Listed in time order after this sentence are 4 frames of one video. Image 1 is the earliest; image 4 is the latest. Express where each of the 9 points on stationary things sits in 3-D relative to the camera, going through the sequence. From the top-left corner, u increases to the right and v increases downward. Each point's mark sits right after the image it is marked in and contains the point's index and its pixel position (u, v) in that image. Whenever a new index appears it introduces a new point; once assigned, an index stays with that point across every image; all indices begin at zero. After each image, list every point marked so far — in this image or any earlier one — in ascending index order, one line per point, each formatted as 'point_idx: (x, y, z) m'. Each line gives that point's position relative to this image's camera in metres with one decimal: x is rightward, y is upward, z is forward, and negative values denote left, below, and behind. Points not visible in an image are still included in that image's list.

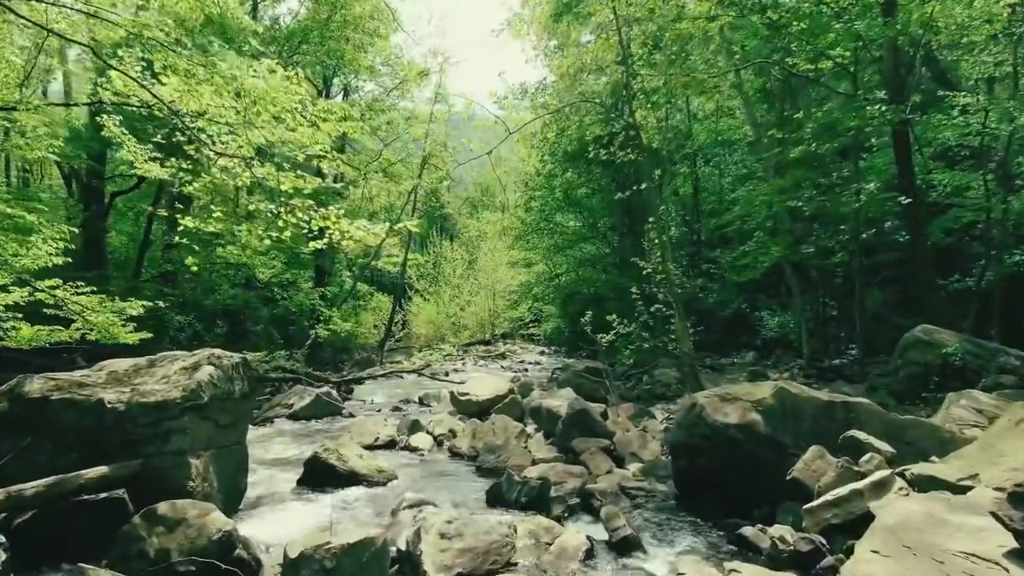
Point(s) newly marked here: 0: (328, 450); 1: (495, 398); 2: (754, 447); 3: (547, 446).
0: (-1.8, -1.6, +8.4) m
1: (-0.2, -1.6, +12.4) m
2: (+1.6, -1.1, +5.7) m
3: (+0.4, -1.7, +9.2) m
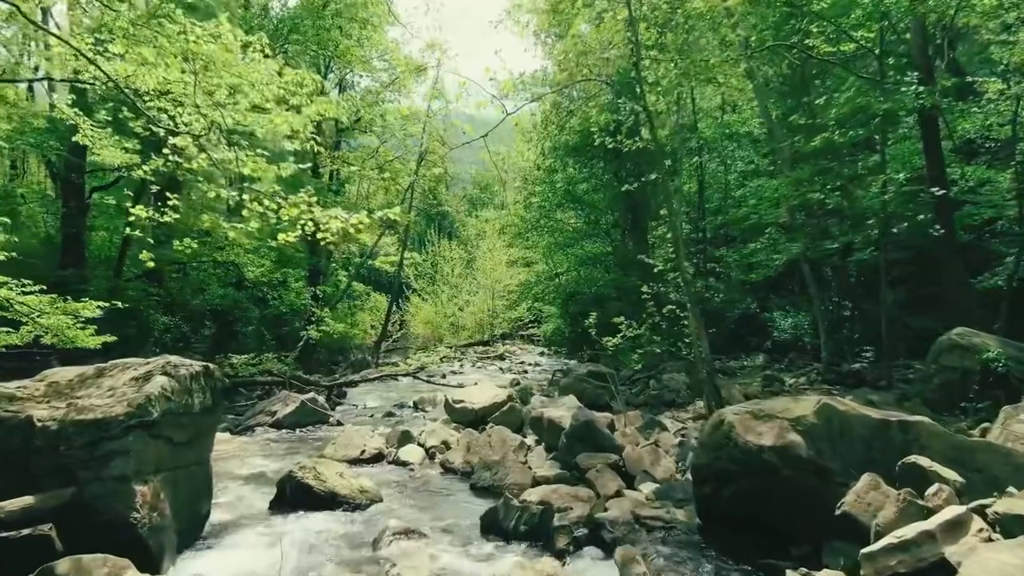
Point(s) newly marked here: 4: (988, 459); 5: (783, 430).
0: (-1.8, -1.6, +7.5) m
1: (-0.3, -1.6, +11.5) m
2: (+1.6, -1.1, +4.9) m
3: (+0.4, -1.7, +8.4) m
4: (+2.6, -0.9, +4.7) m
5: (+1.6, -0.8, +5.0) m
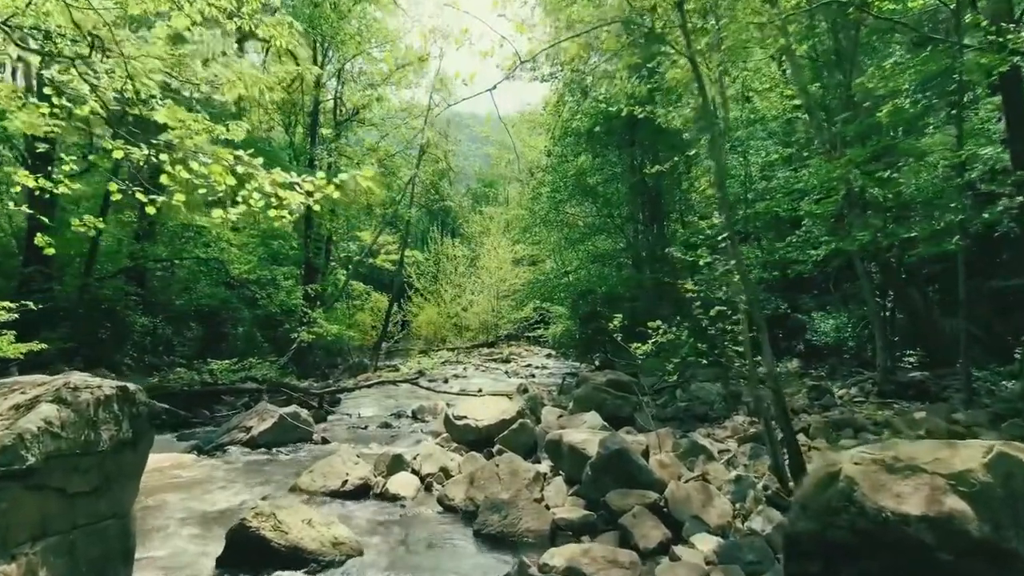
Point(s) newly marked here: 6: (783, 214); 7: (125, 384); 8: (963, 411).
0: (-1.7, -1.6, +5.9) m
1: (-0.1, -1.6, +9.9) m
2: (+1.7, -1.0, +3.2) m
3: (+0.5, -1.7, +6.8) m
4: (+2.7, -0.9, +3.1) m
5: (+1.7, -0.8, +3.4) m
6: (+4.9, +1.4, +15.5) m
7: (-2.3, -0.6, +5.0) m
8: (+4.5, -1.2, +8.5) m
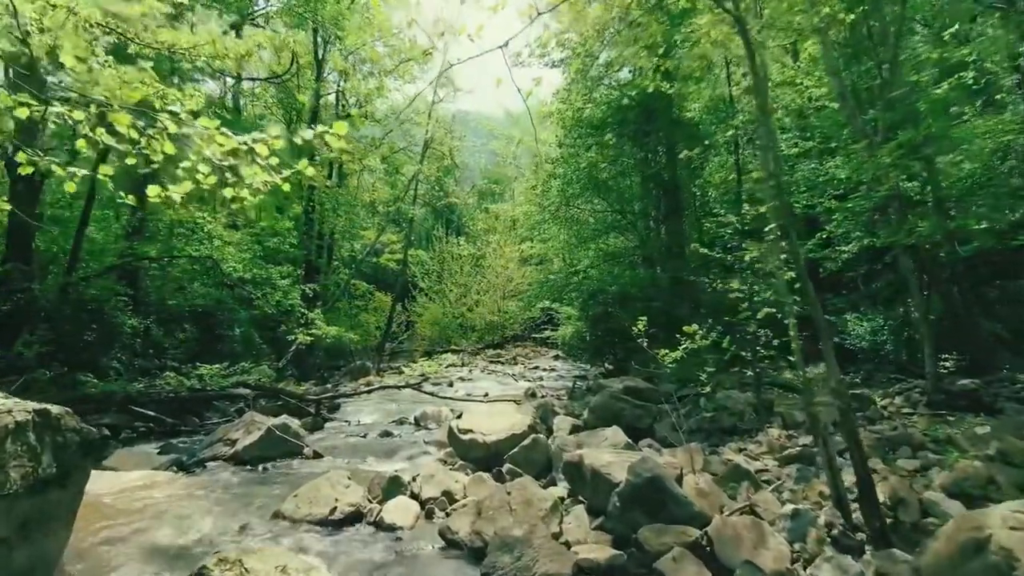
0: (-1.6, -1.5, +4.9) m
1: (0.0, -1.6, +8.9) m
2: (+1.8, -1.0, +2.2) m
3: (+0.6, -1.7, +5.8) m
4: (+2.8, -0.9, +2.1) m
5: (+1.8, -0.8, +2.4) m
6: (+5.1, +1.4, +14.4) m
7: (-2.2, -0.6, +4.0) m
8: (+4.6, -1.2, +7.5) m
